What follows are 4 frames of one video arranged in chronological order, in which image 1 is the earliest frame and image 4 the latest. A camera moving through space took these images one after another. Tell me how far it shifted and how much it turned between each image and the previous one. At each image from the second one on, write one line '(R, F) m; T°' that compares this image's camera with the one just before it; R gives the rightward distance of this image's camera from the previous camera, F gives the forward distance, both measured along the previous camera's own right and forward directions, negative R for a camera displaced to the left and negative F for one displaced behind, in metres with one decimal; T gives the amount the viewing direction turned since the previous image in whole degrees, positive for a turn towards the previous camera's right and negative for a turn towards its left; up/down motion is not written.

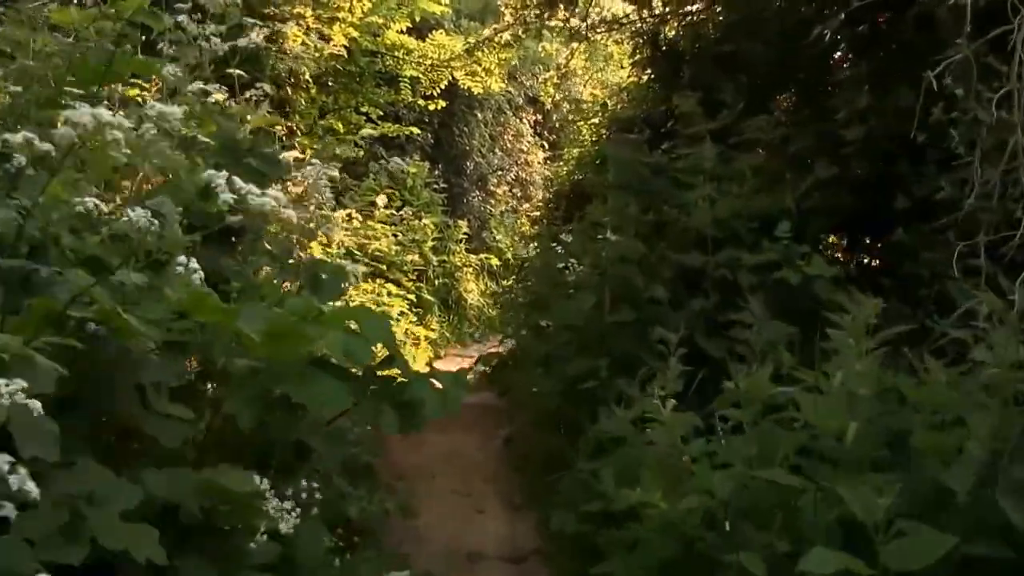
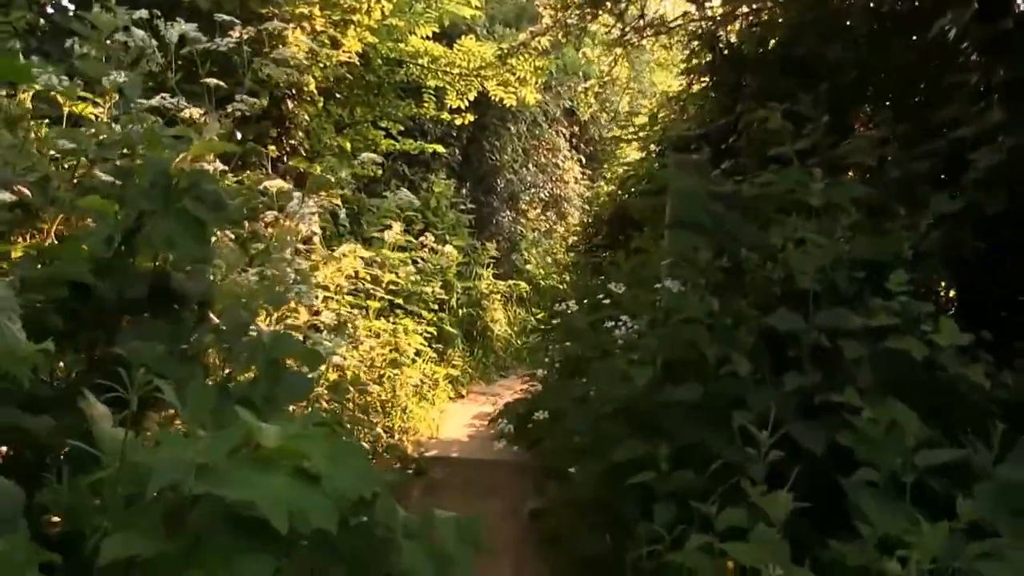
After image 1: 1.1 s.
(0.0, +0.5) m; -1°
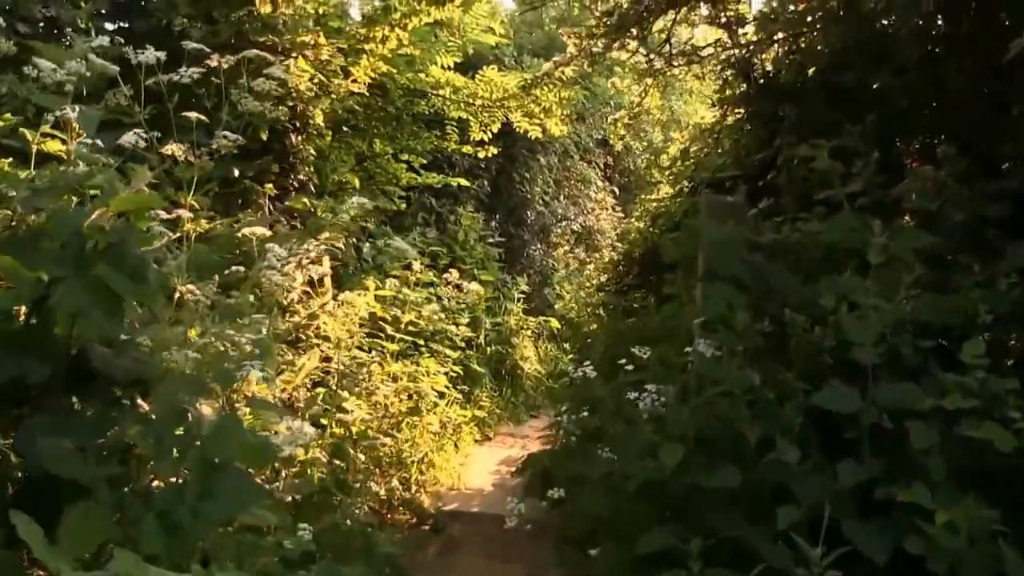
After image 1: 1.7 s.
(0.0, +0.3) m; -1°
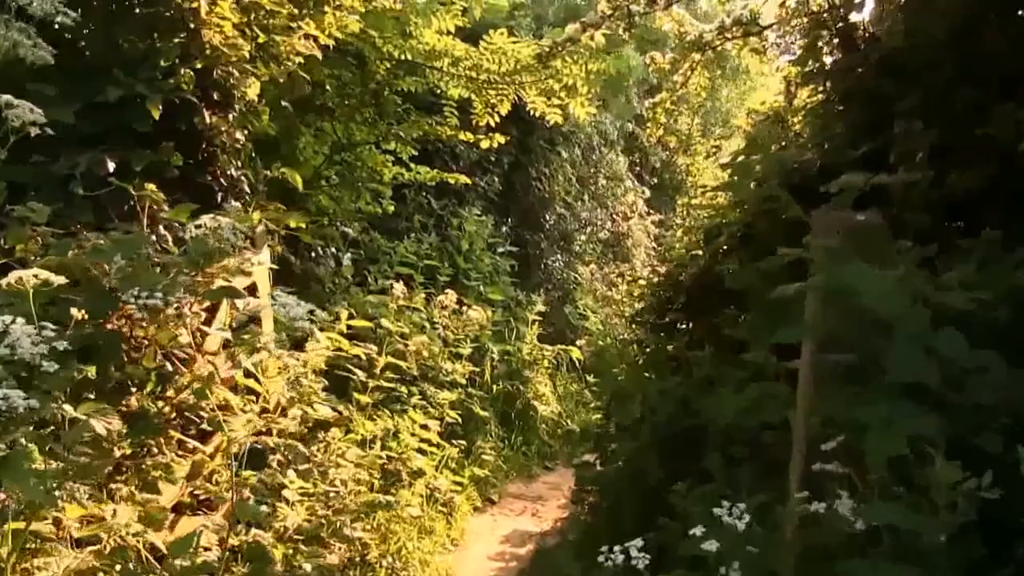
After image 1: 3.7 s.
(0.0, +0.9) m; 0°
